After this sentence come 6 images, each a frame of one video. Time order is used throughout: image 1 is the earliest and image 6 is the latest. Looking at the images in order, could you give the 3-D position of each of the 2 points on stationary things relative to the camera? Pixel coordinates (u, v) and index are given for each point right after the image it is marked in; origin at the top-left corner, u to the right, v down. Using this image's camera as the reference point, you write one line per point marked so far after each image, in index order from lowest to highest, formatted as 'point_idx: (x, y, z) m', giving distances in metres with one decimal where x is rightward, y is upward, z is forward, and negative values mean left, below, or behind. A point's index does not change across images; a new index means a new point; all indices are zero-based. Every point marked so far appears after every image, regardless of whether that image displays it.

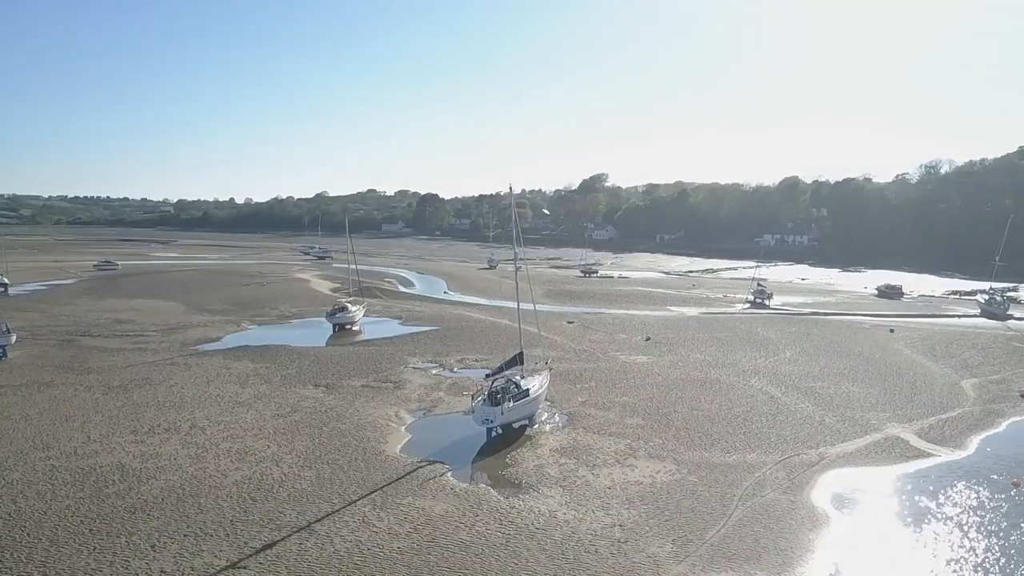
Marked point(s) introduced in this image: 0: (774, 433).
0: (+7.0, -3.8, +17.8) m
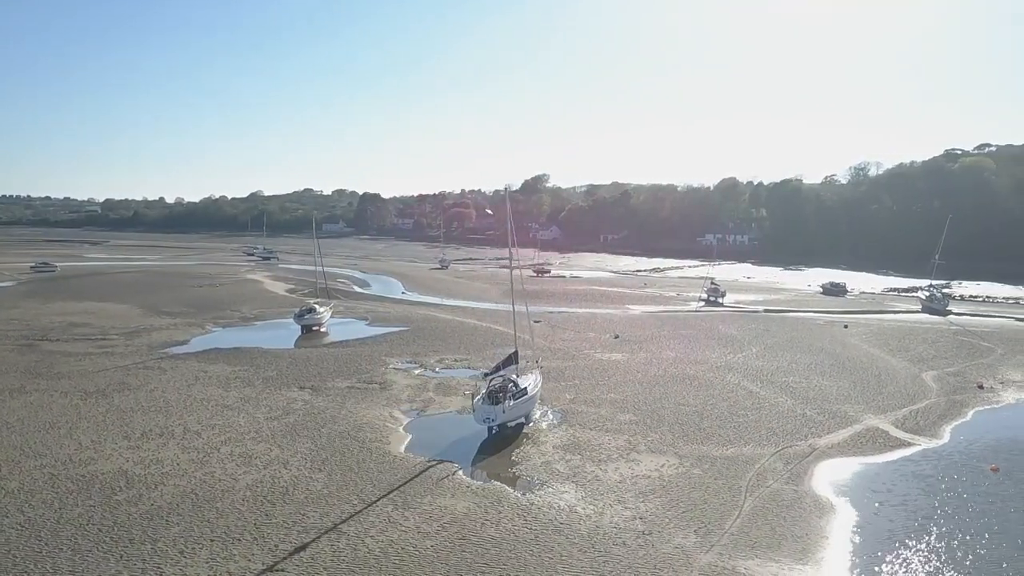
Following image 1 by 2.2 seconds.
0: (+6.9, -3.8, +18.3) m
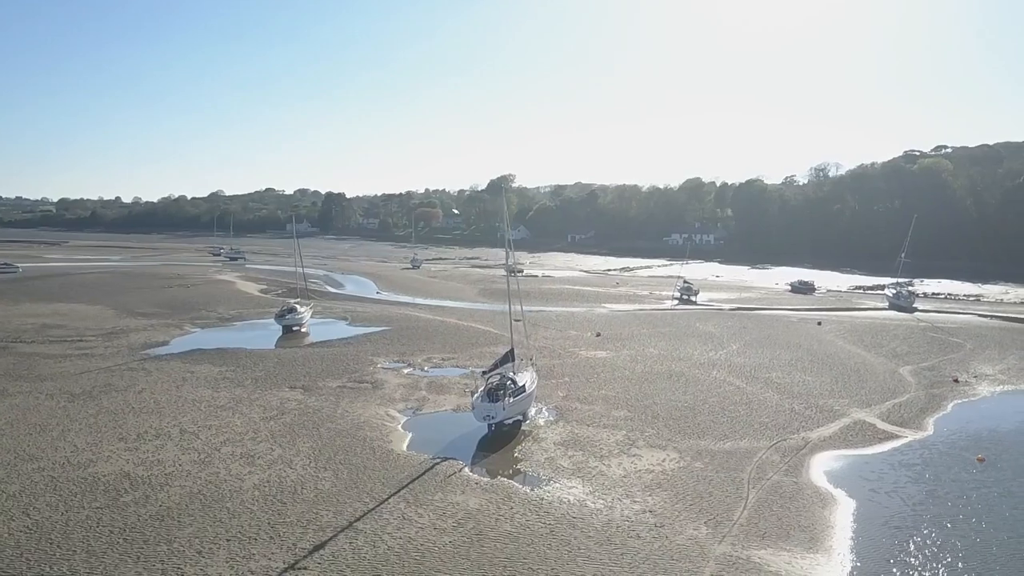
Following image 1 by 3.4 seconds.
0: (+6.8, -3.7, +18.7) m
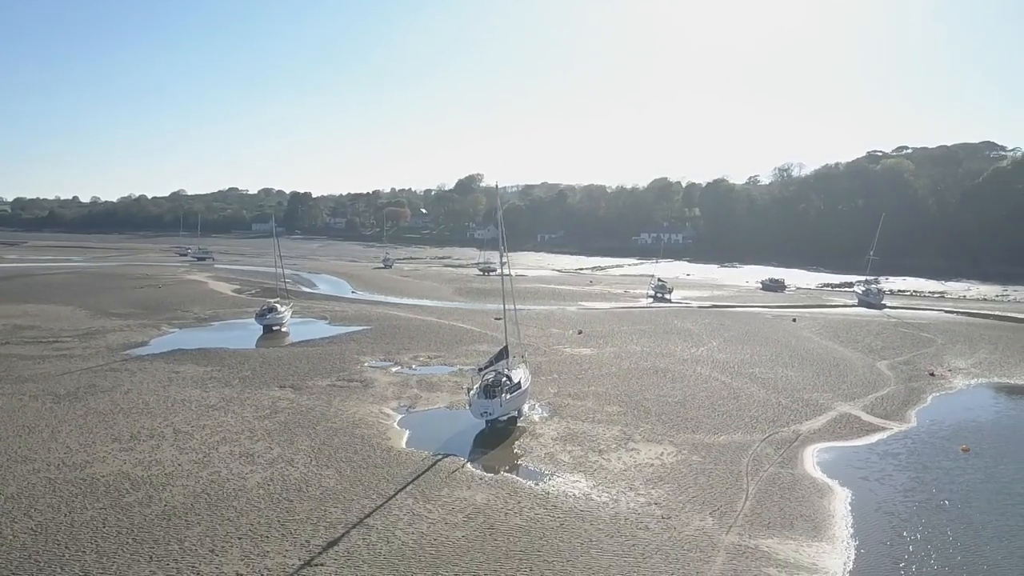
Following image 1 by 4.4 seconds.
0: (+6.6, -3.6, +19.0) m
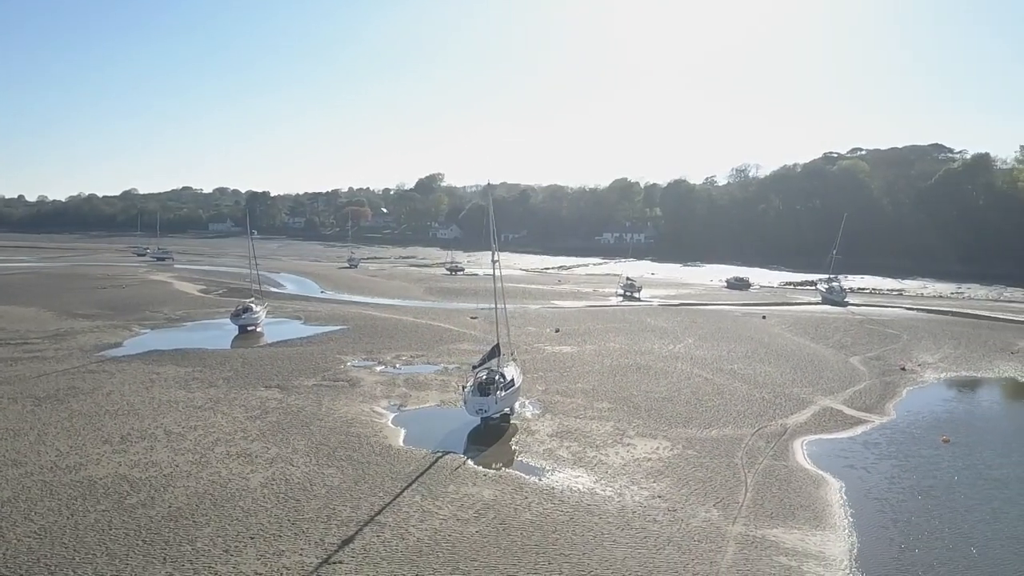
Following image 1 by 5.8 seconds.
0: (+6.4, -3.5, +19.3) m
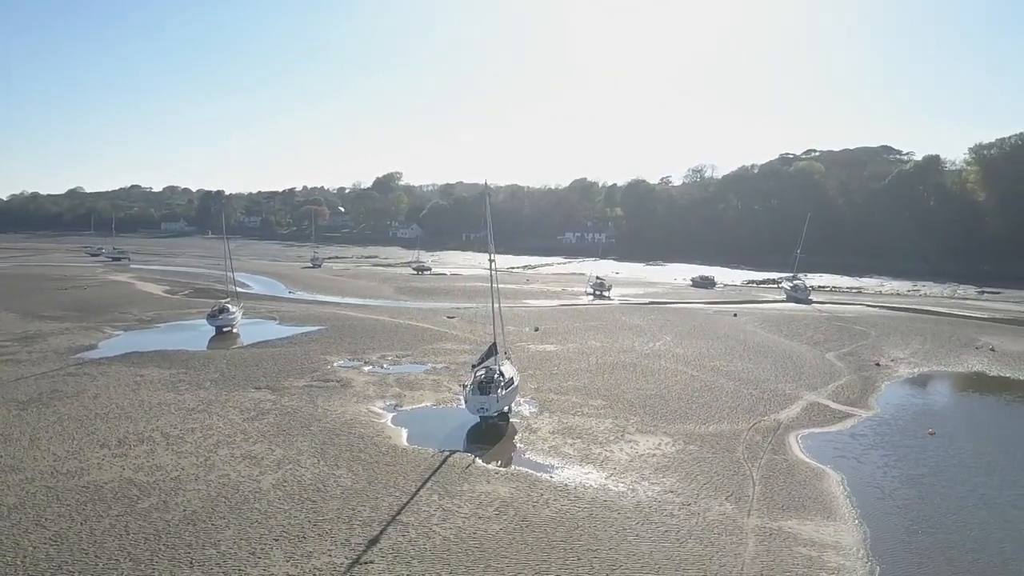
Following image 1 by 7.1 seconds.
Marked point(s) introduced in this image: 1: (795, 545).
0: (+6.2, -3.4, +19.6) m
1: (+3.8, -3.5, +9.2) m
